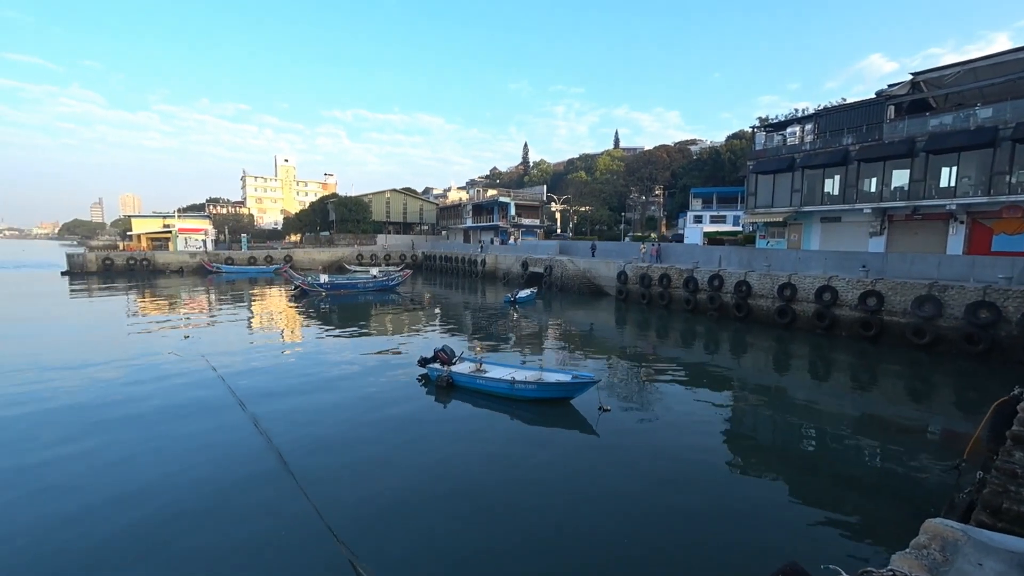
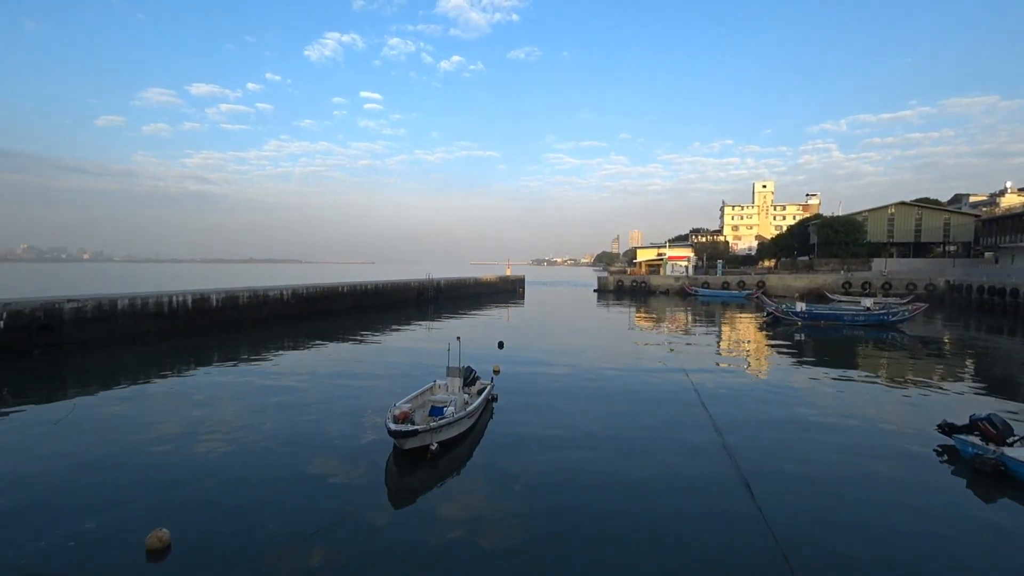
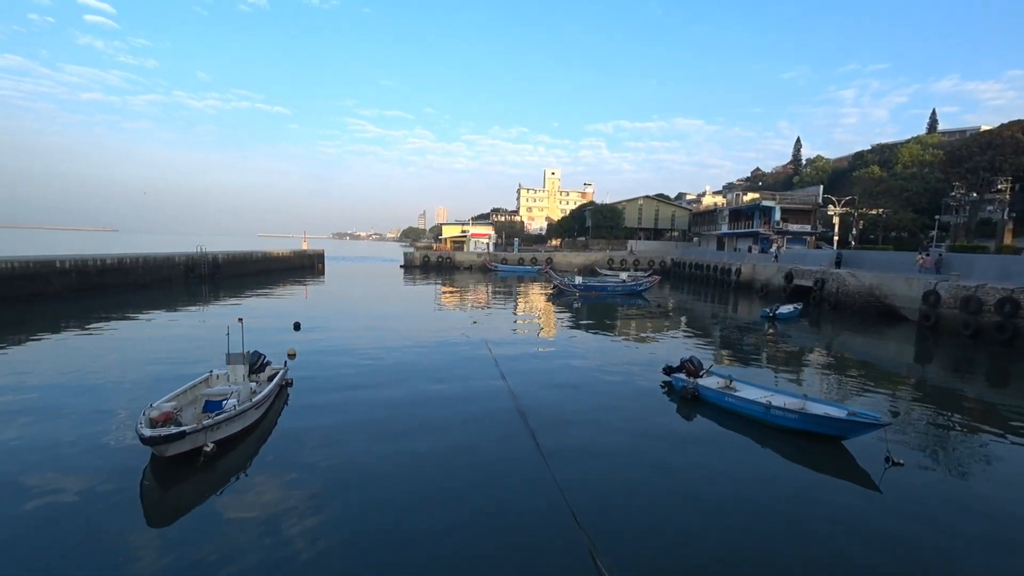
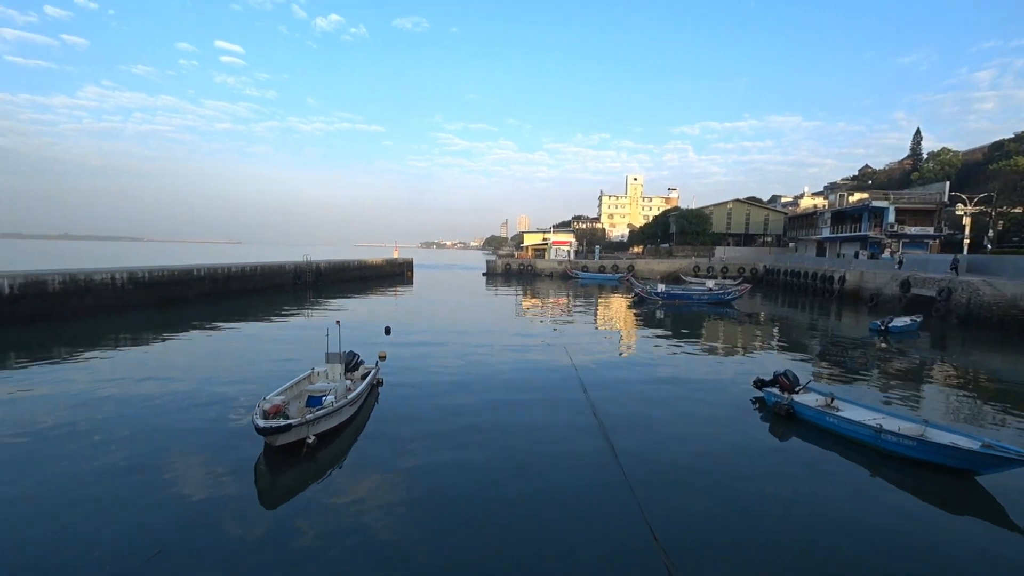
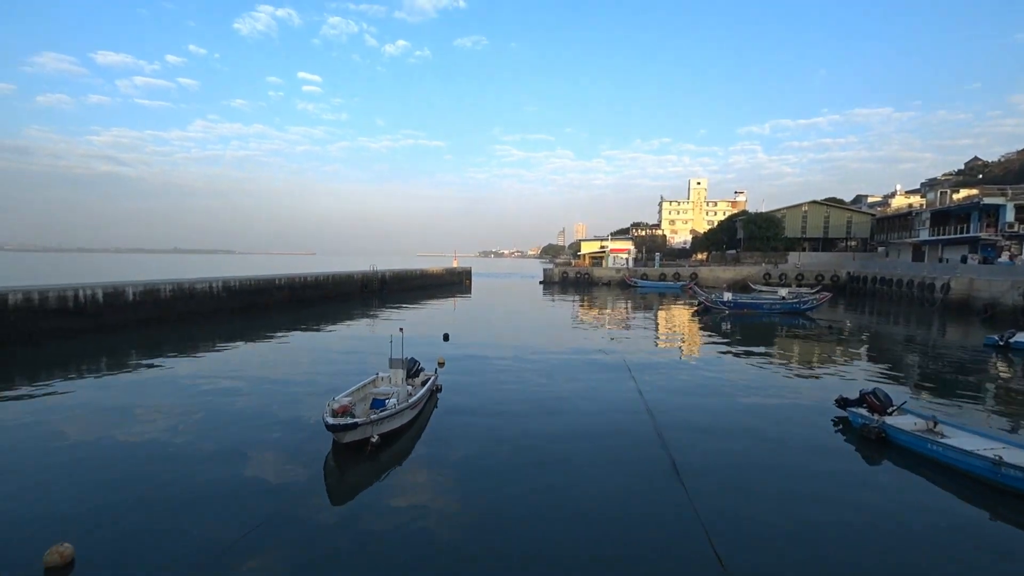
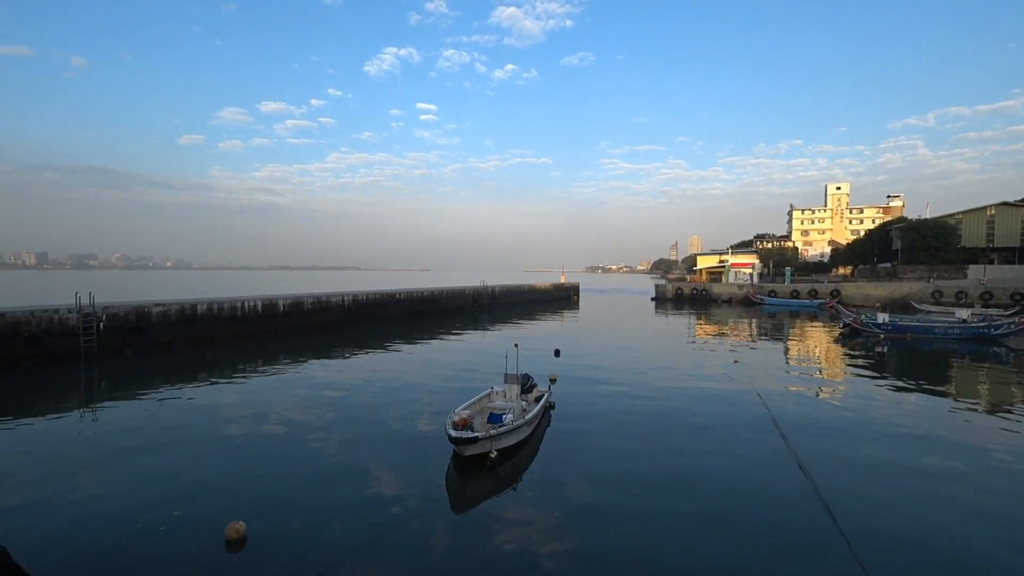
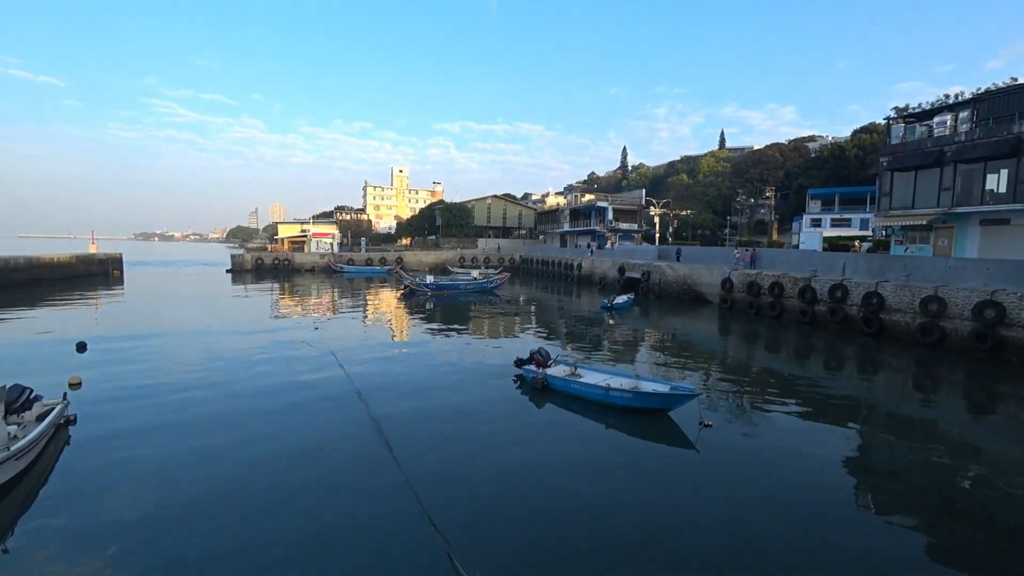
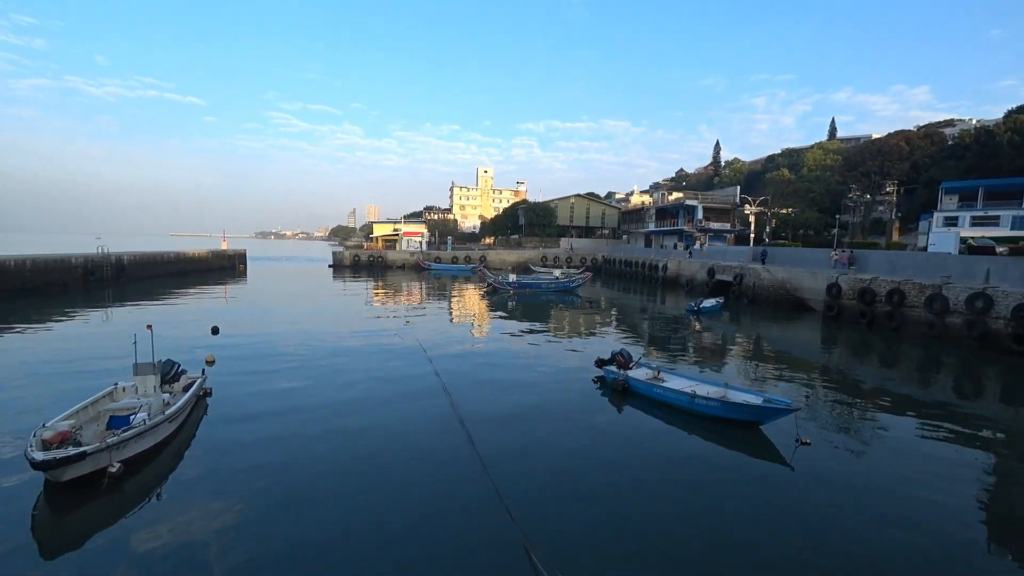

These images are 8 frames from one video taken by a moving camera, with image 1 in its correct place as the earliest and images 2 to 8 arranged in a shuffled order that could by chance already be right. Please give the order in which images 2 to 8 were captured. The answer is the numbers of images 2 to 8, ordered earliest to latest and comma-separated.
7, 8, 3, 4, 5, 2, 6
